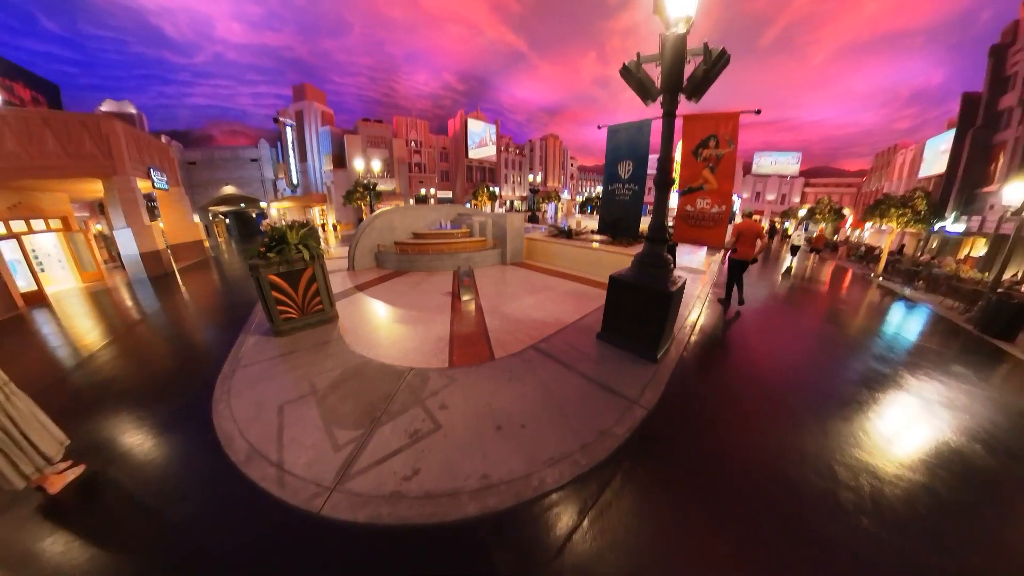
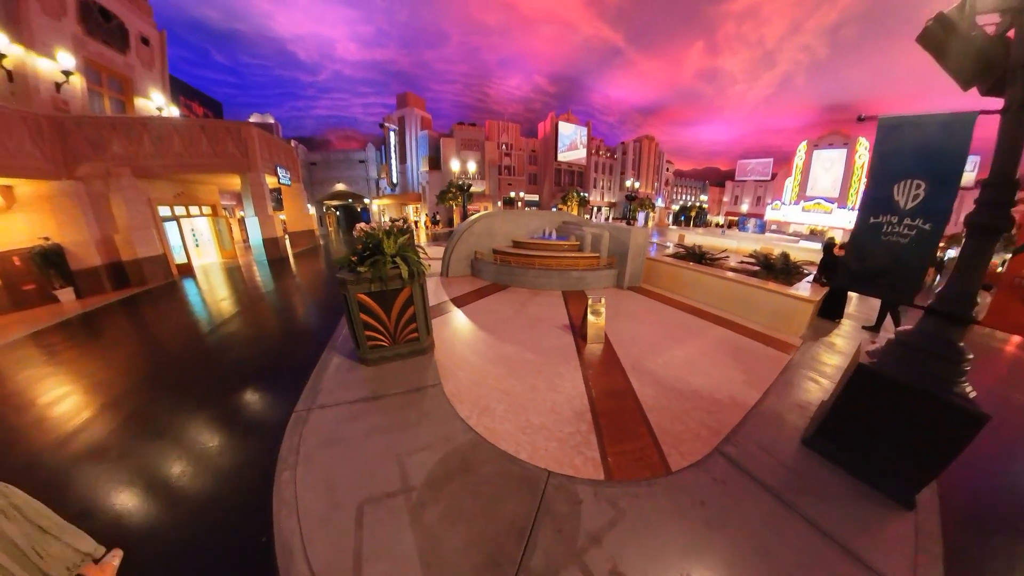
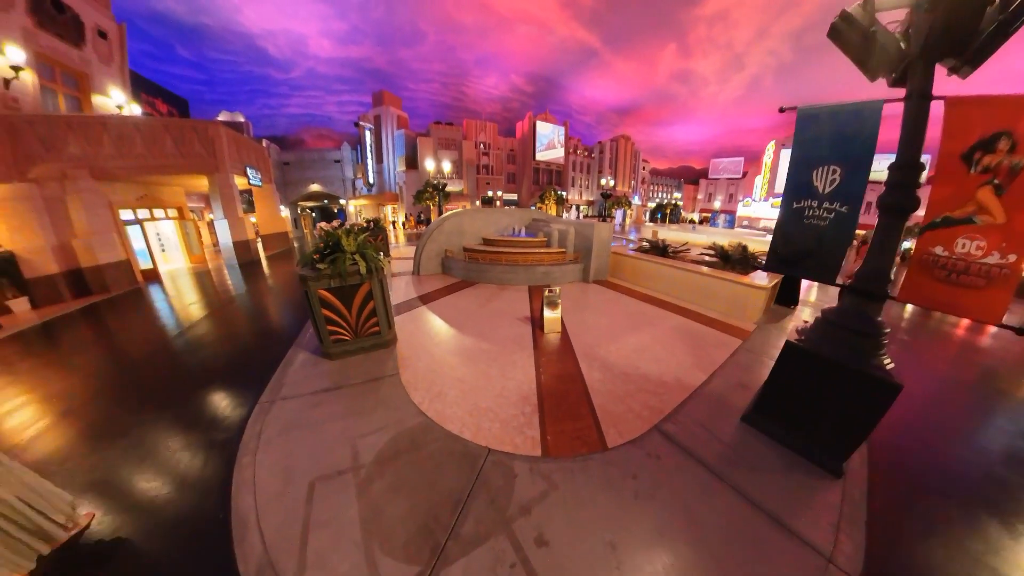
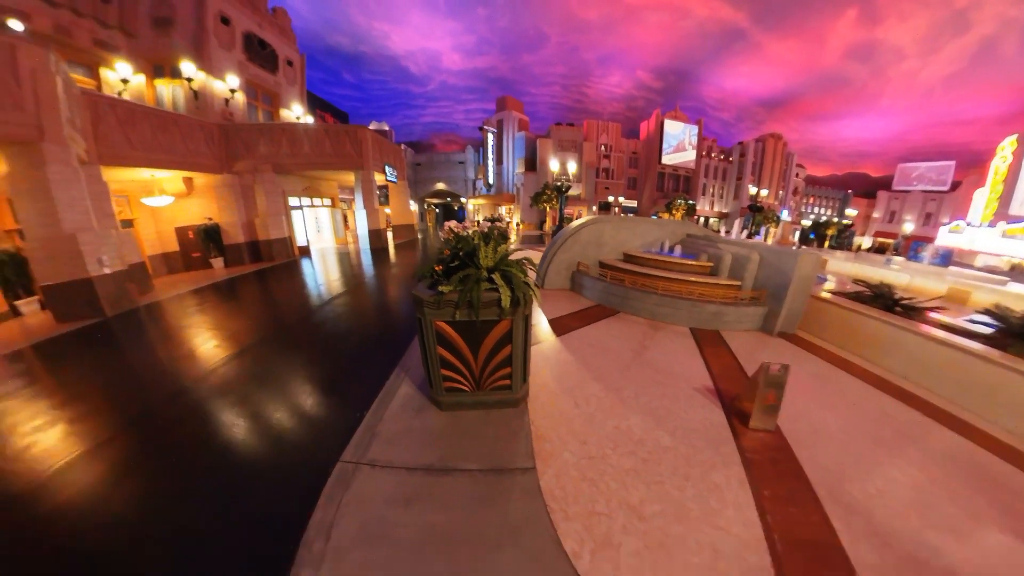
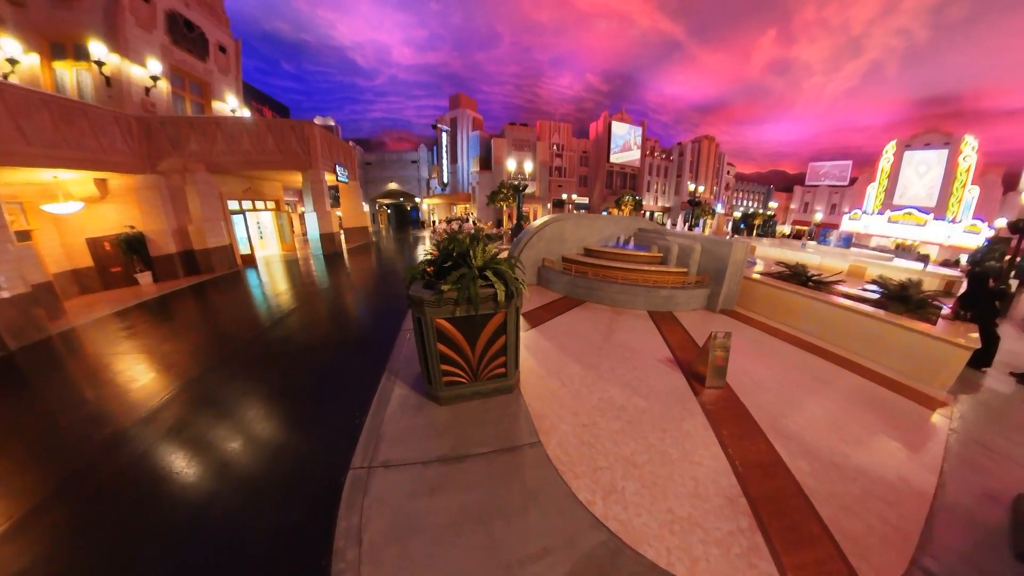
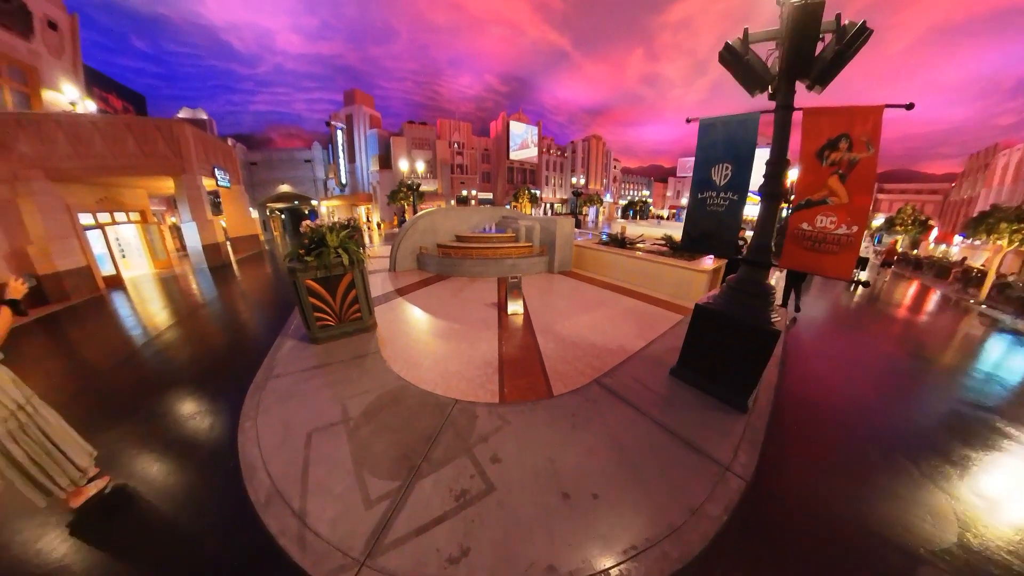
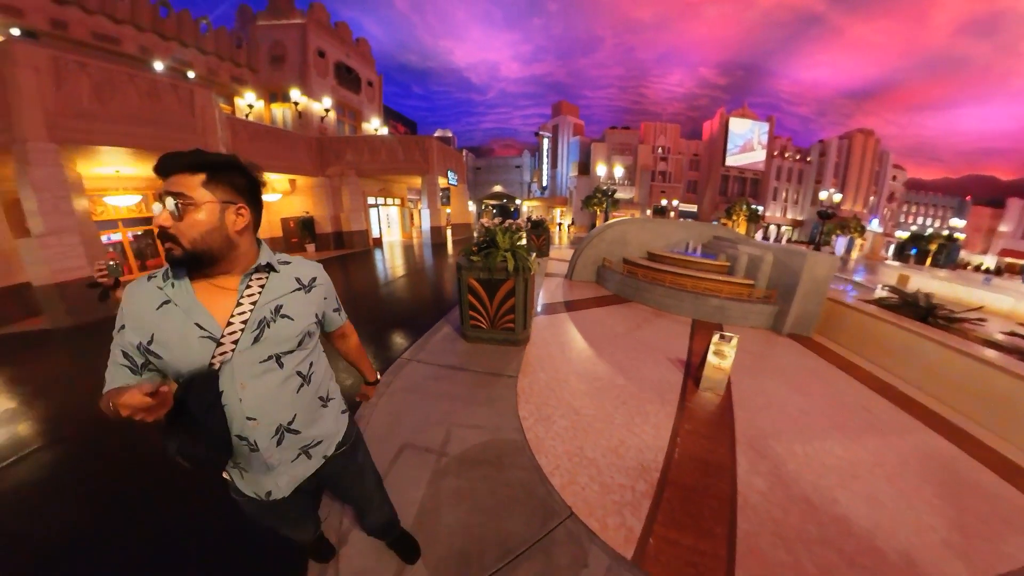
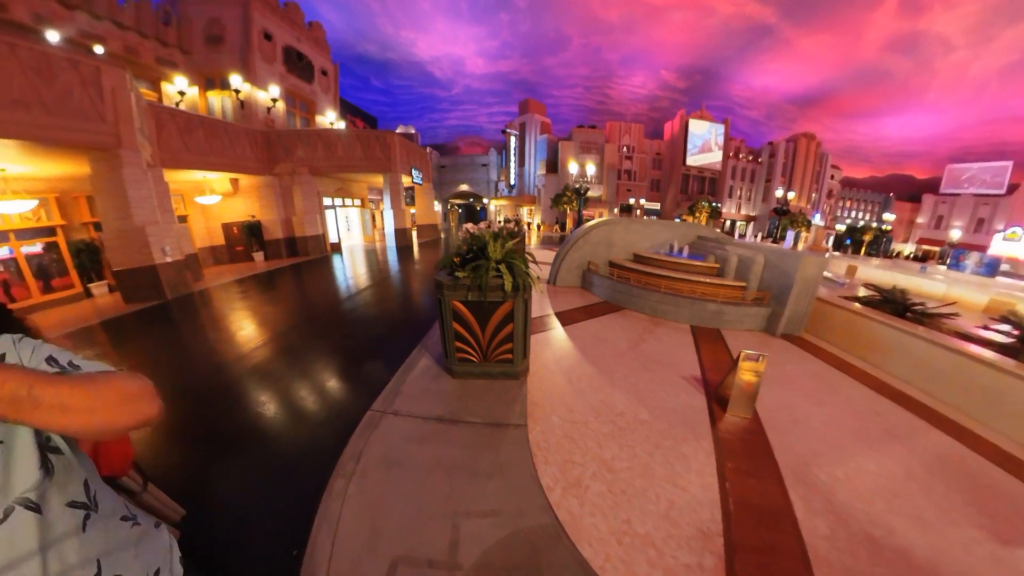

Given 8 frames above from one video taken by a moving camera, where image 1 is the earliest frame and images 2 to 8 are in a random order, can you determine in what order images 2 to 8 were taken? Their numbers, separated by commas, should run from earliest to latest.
6, 3, 2, 5, 4, 8, 7
